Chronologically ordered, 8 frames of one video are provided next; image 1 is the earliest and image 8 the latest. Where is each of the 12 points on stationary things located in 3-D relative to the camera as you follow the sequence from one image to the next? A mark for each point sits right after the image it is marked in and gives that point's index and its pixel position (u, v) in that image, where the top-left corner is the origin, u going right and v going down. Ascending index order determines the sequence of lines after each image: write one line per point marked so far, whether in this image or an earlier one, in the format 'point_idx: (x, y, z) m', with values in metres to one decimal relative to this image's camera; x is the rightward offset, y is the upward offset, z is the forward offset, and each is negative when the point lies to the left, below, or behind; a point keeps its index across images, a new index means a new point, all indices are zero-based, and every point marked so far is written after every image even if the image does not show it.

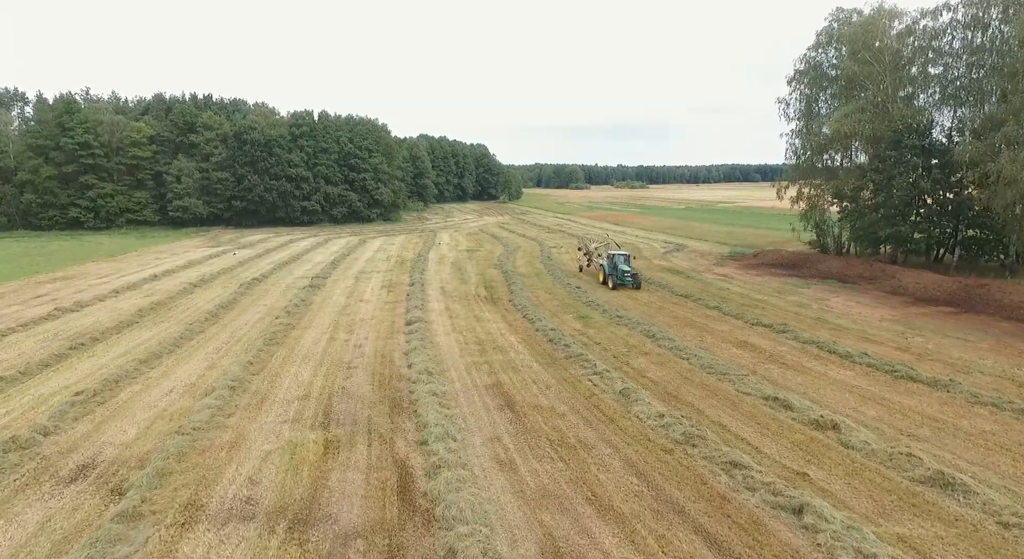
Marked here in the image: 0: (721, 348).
0: (+6.3, -2.1, +16.6) m
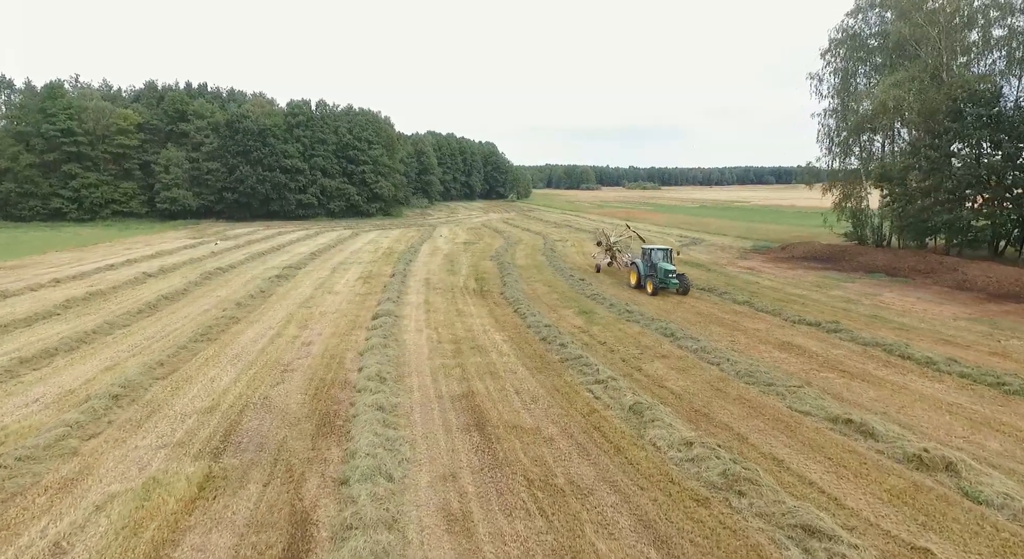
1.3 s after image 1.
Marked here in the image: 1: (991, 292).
0: (+5.8, -1.8, +13.1) m
1: (+16.3, -0.4, +19.1) m
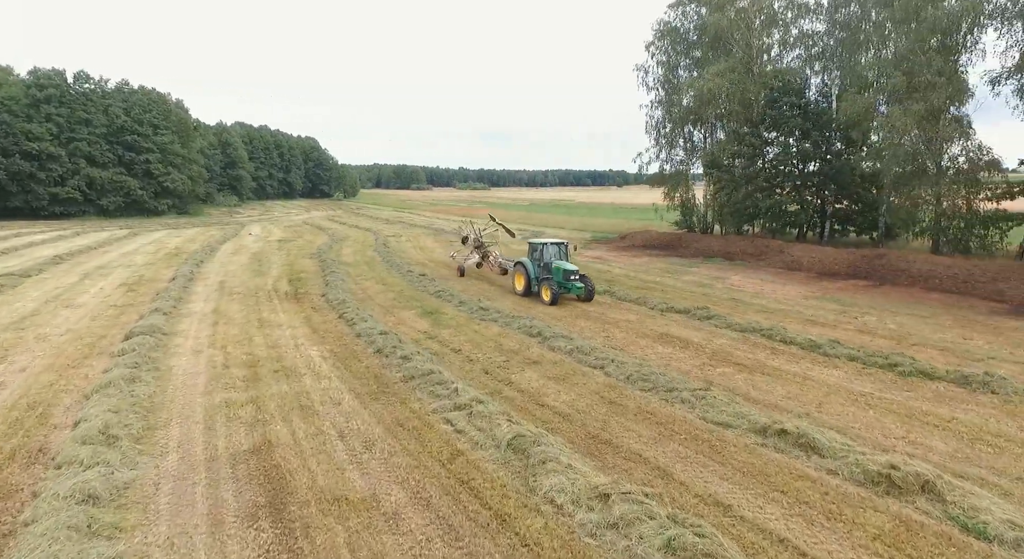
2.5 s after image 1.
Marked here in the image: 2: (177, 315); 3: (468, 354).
0: (+2.6, -1.4, +11.1) m
1: (+10.8, +0.3, +19.9) m
2: (-8.2, -0.9, +13.8) m
3: (-0.8, -1.4, +10.9) m
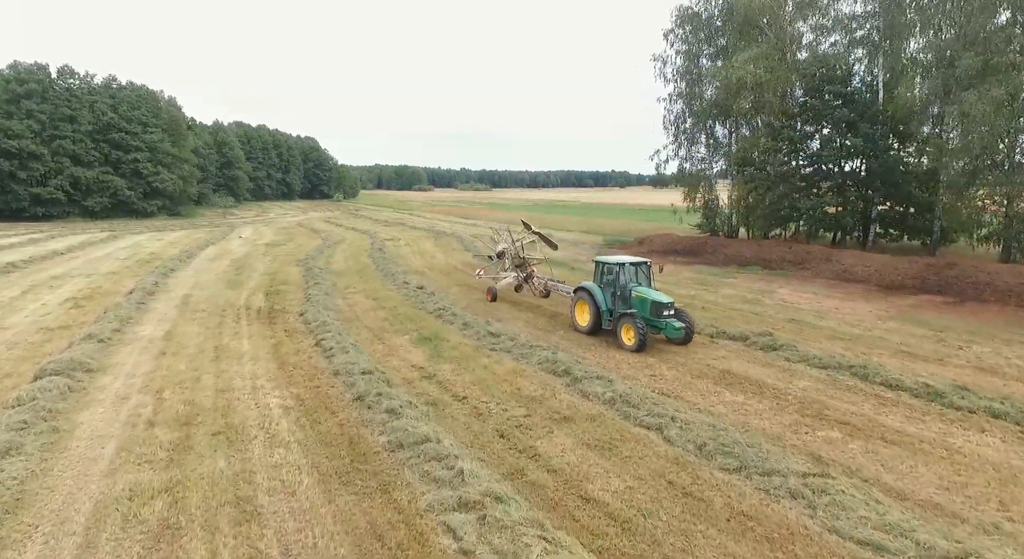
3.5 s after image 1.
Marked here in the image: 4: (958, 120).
0: (+2.9, -1.8, +8.5) m
1: (+11.2, -0.1, +17.2) m
2: (-7.9, -1.2, +11.2) m
3: (-0.5, -1.8, +8.3) m
4: (+14.8, +5.3, +18.7) m
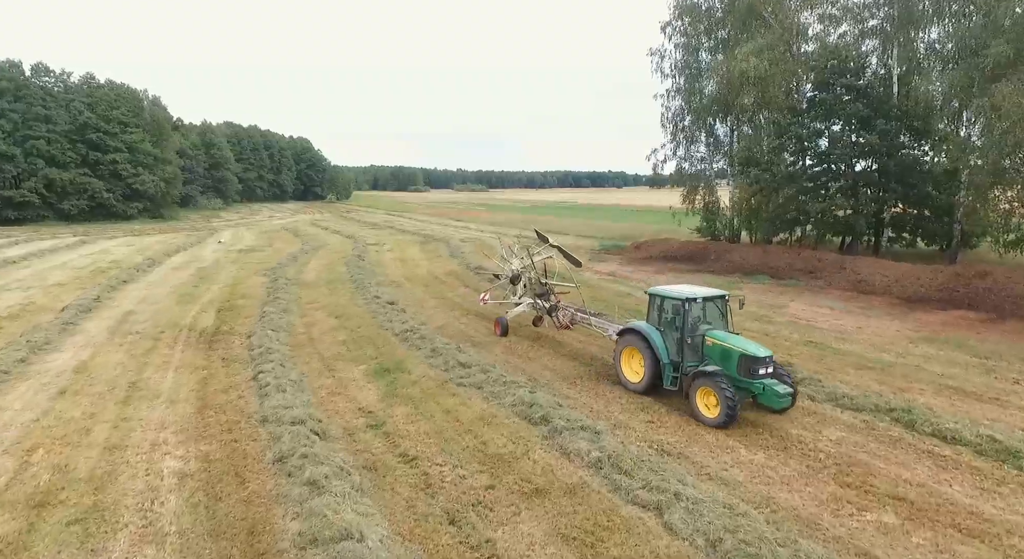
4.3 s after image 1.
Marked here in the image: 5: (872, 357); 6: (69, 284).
0: (+2.5, -2.1, +6.7) m
1: (+10.7, -0.4, +15.5) m
2: (-8.4, -1.6, +9.5) m
3: (-1.0, -2.2, +6.5) m
4: (+14.3, +4.9, +17.0) m
5: (+6.8, -1.4, +10.6) m
6: (-14.5, -0.2, +18.4) m
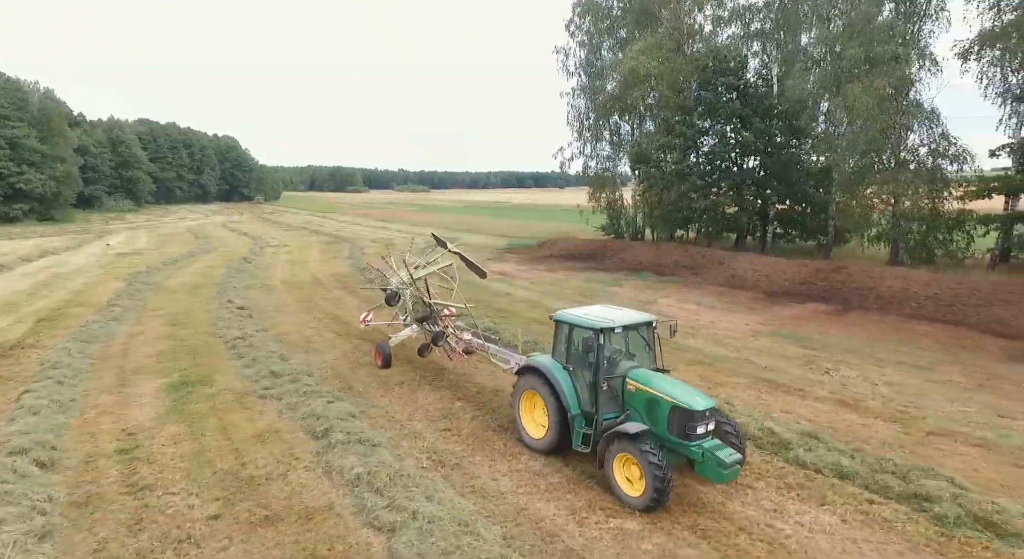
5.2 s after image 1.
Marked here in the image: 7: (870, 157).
0: (-0.2, -2.1, +6.3) m
1: (+7.1, -0.3, +15.8) m
2: (-11.3, -1.8, +8.0) m
3: (-3.6, -2.2, +5.7) m
4: (+10.4, +5.1, +17.7) m
5: (+3.7, -1.3, +10.6) m
6: (-18.3, -0.4, +16.2) m
7: (+11.4, +3.8, +17.5) m
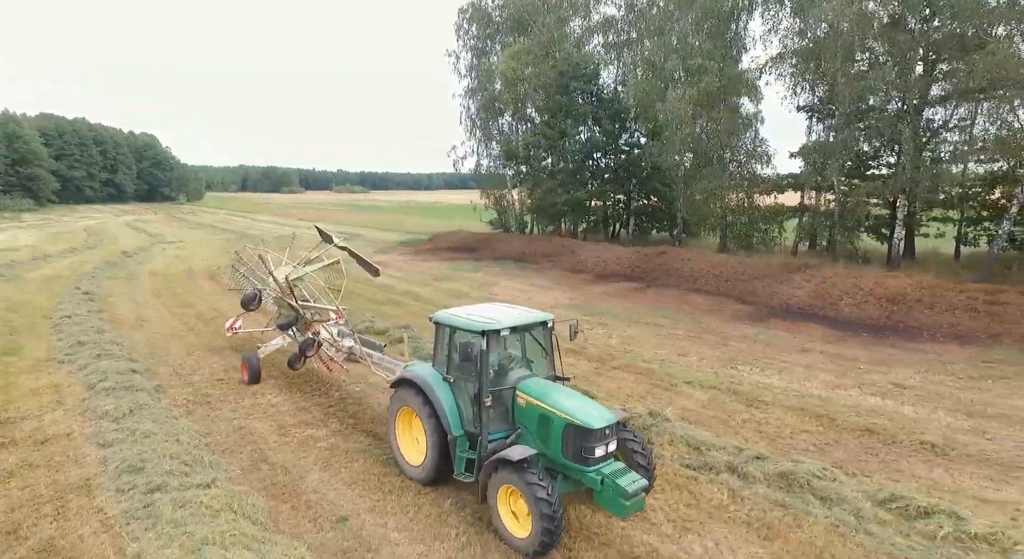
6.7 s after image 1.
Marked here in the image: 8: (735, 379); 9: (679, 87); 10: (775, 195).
0: (-3.7, -1.6, +7.5) m
1: (+2.6, +0.2, +17.7) m
2: (-14.8, -1.4, +8.0) m
3: (-7.0, -1.8, +6.6) m
4: (+5.7, +5.7, +19.9) m
5: (-0.2, -0.9, +12.1) m
6: (-22.7, -0.2, +15.6) m
7: (+6.7, +4.4, +19.8) m
8: (+3.1, -1.4, +7.8) m
9: (+6.0, +6.6, +19.4) m
10: (+9.3, +3.0, +19.9) m
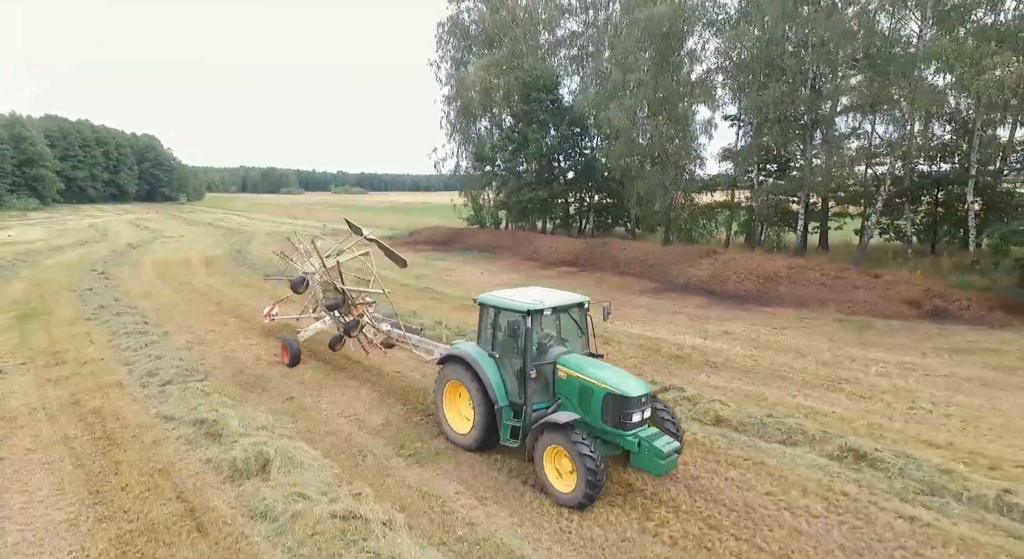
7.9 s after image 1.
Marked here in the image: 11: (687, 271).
0: (-5.1, -1.1, +9.8) m
1: (+1.3, +0.7, +20.1) m
2: (-16.2, -0.9, +10.4) m
3: (-8.4, -1.2, +8.9) m
4: (+4.3, +6.1, +22.3) m
5: (-1.6, -0.4, +14.5) m
6: (-24.0, +0.4, +17.9) m
7: (+5.4, +4.8, +22.2) m
8: (+1.8, -0.9, +10.2) m
9: (+4.7, +7.0, +21.8) m
10: (+8.0, +3.4, +22.2) m
11: (+4.7, +0.2, +15.2) m
